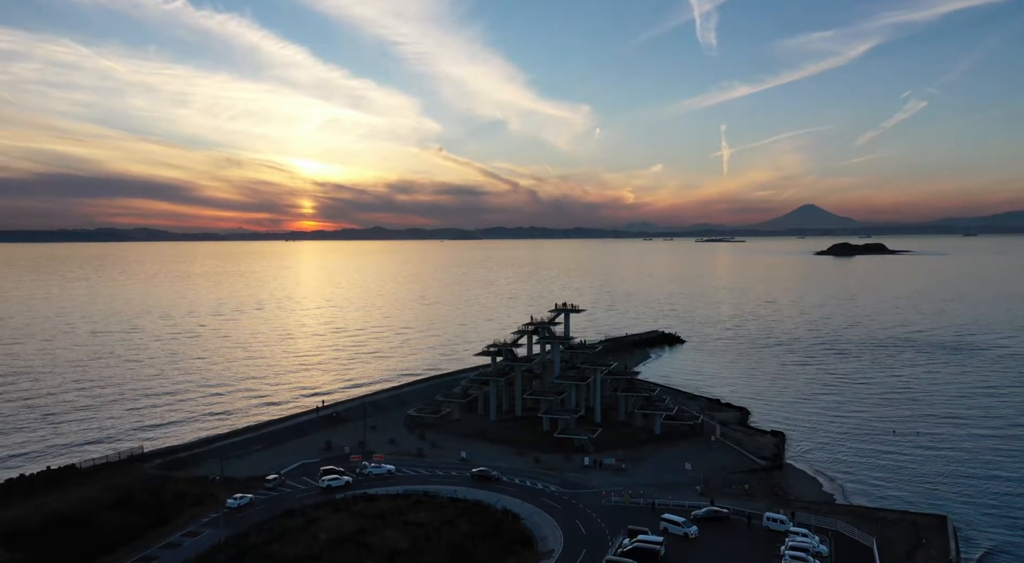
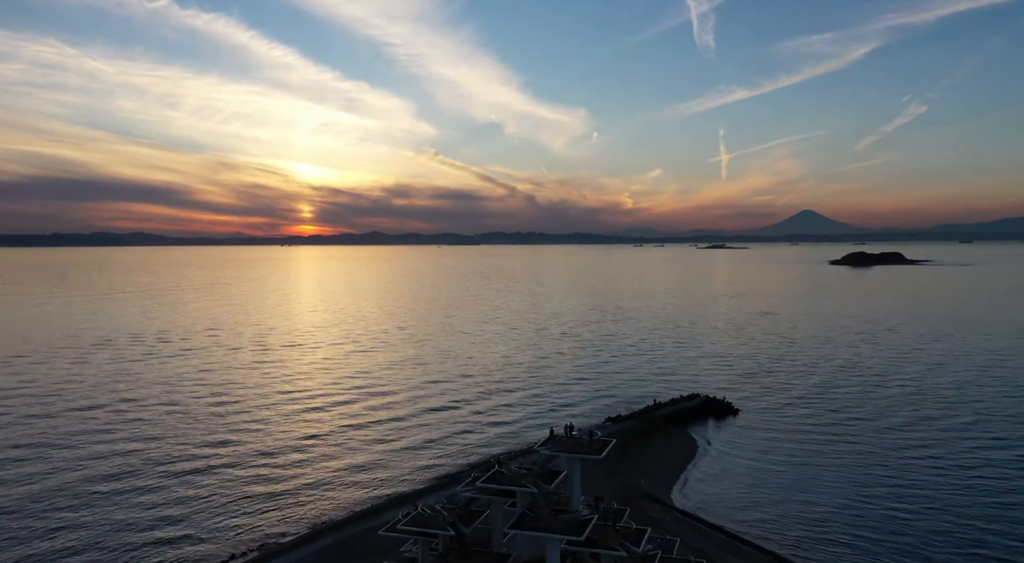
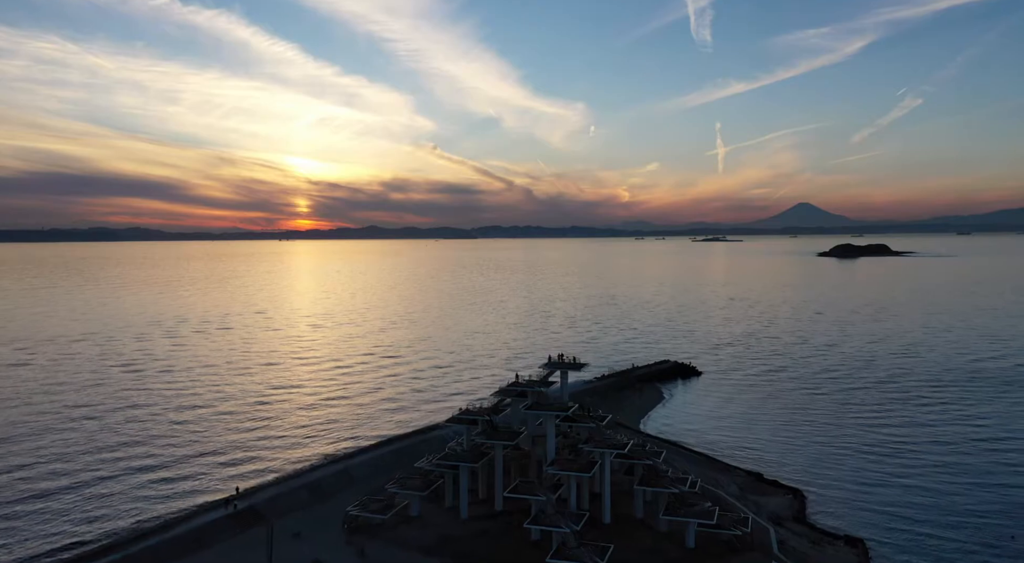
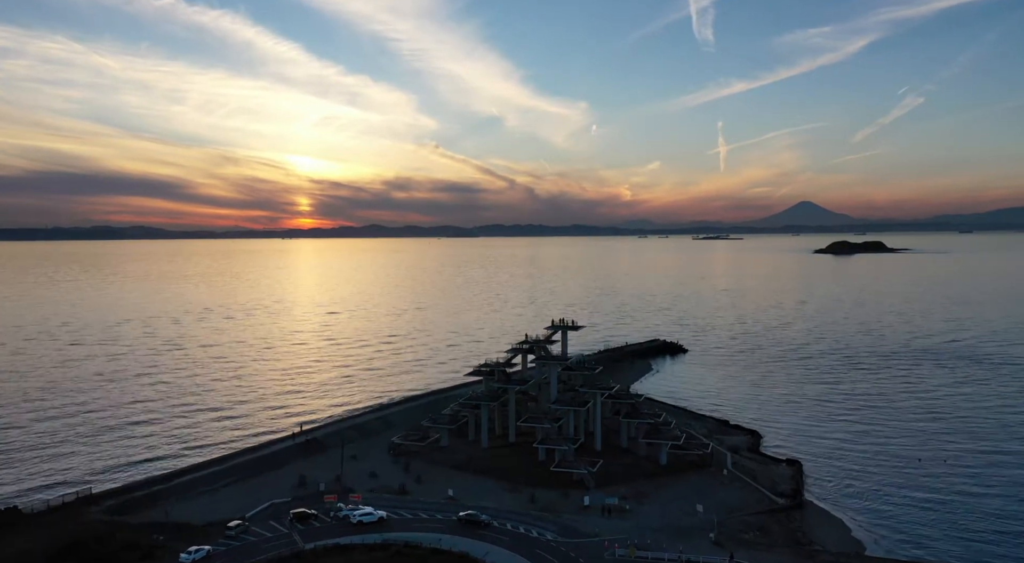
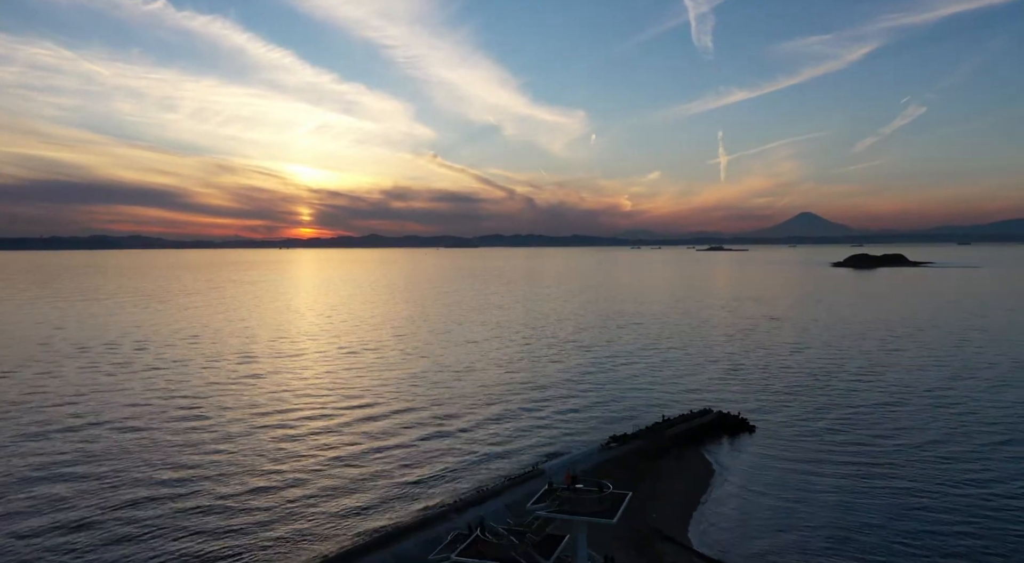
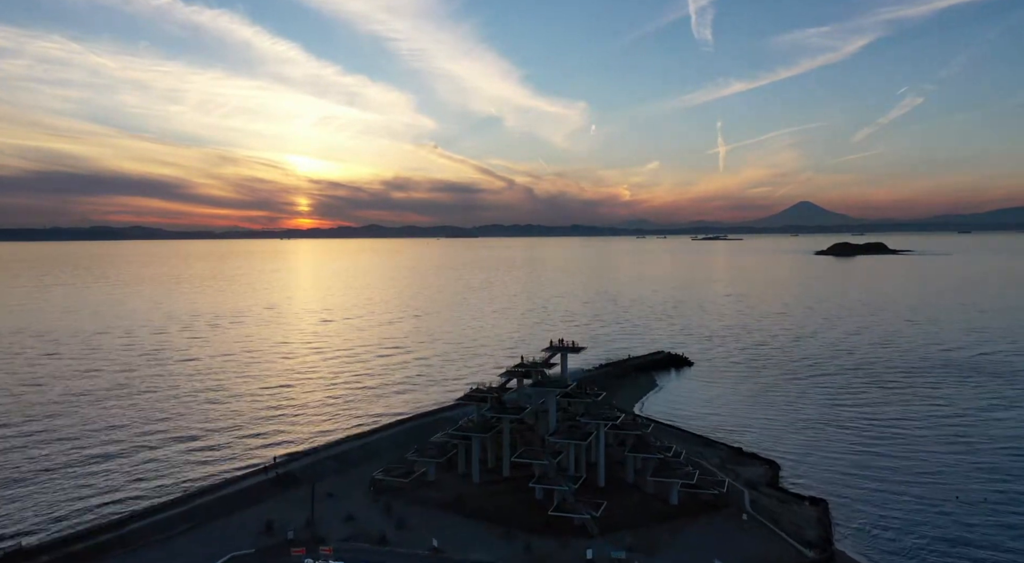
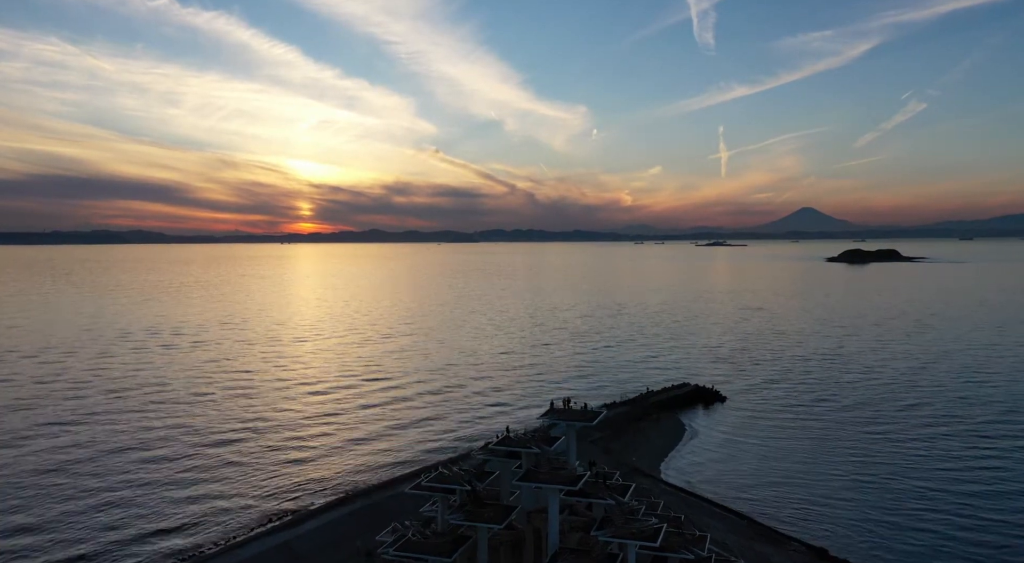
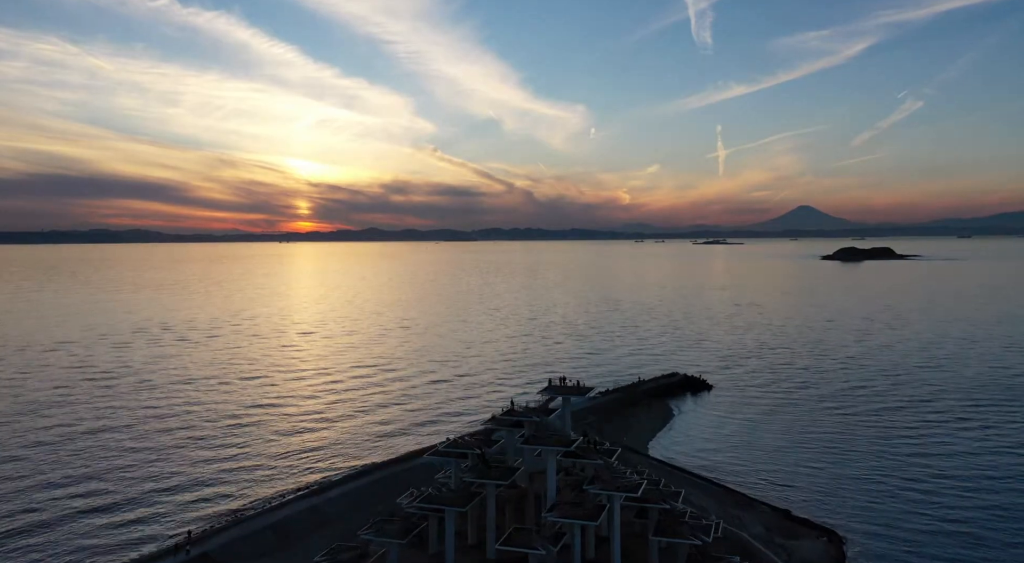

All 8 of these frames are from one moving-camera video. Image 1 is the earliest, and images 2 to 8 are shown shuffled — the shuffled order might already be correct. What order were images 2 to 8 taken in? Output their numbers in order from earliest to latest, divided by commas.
4, 6, 3, 8, 7, 2, 5
